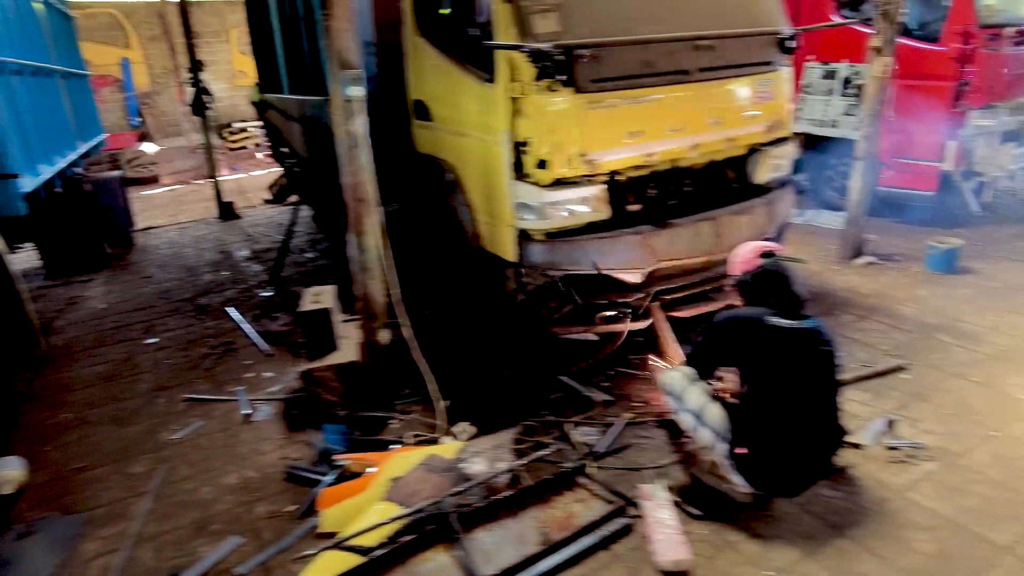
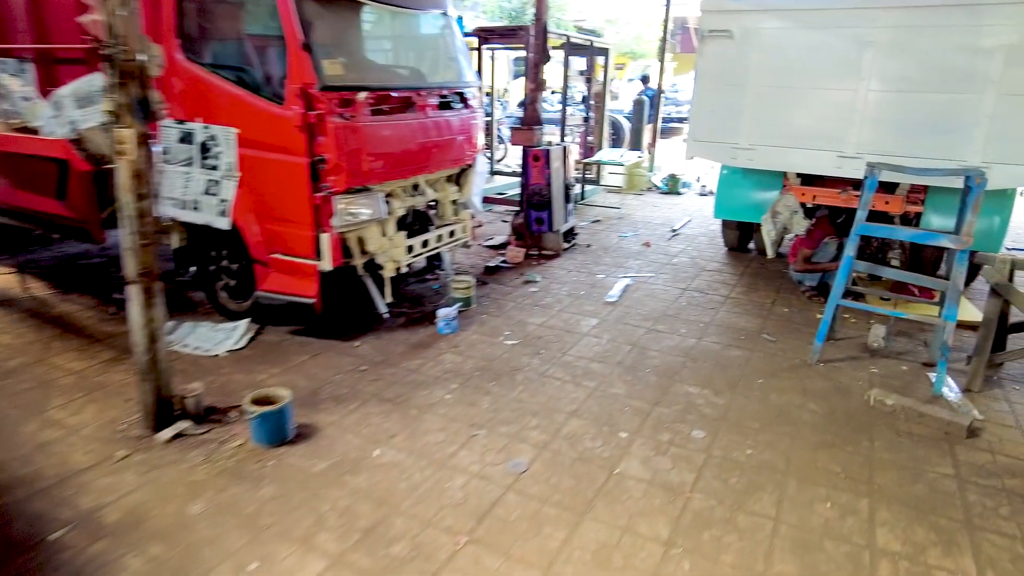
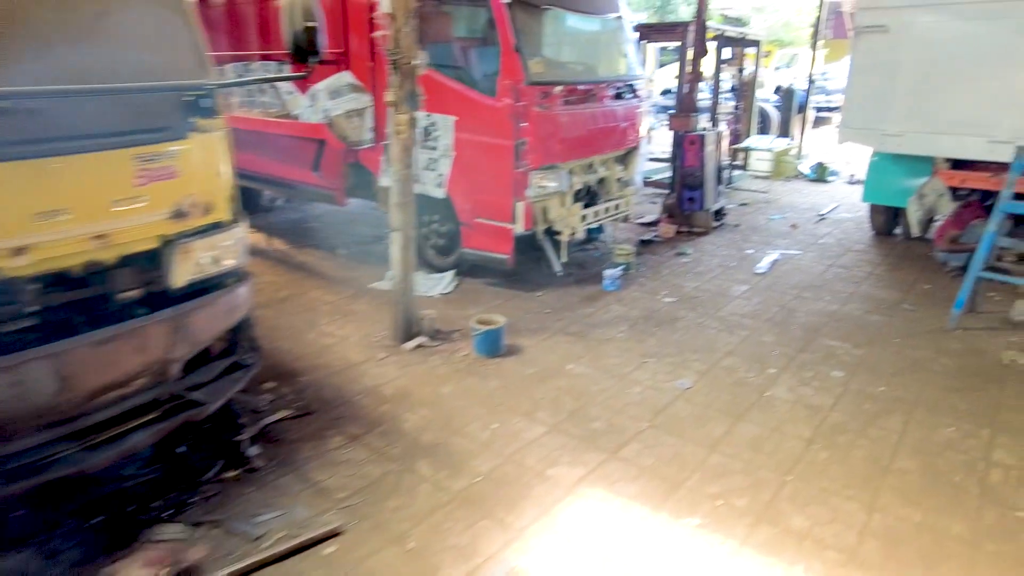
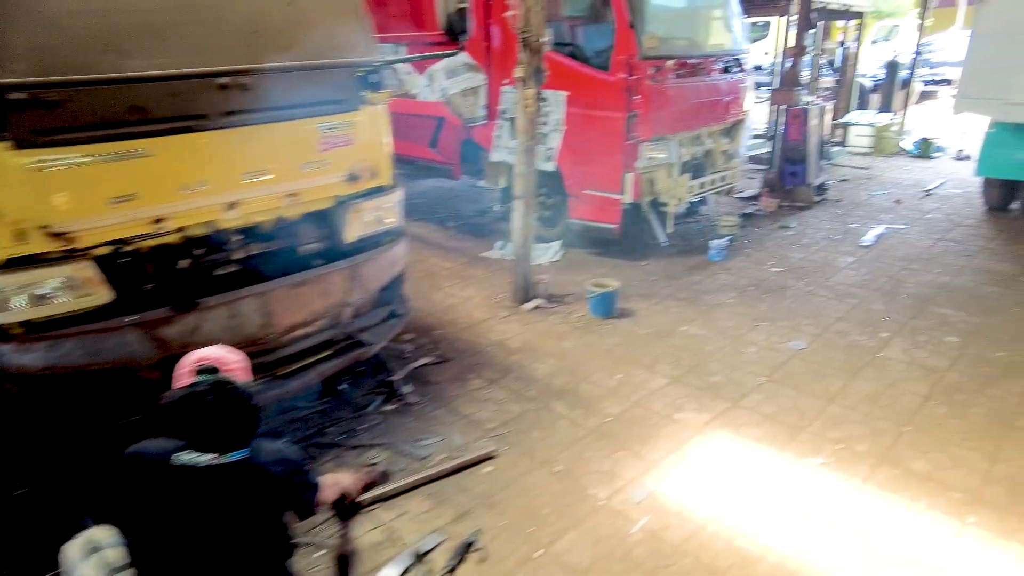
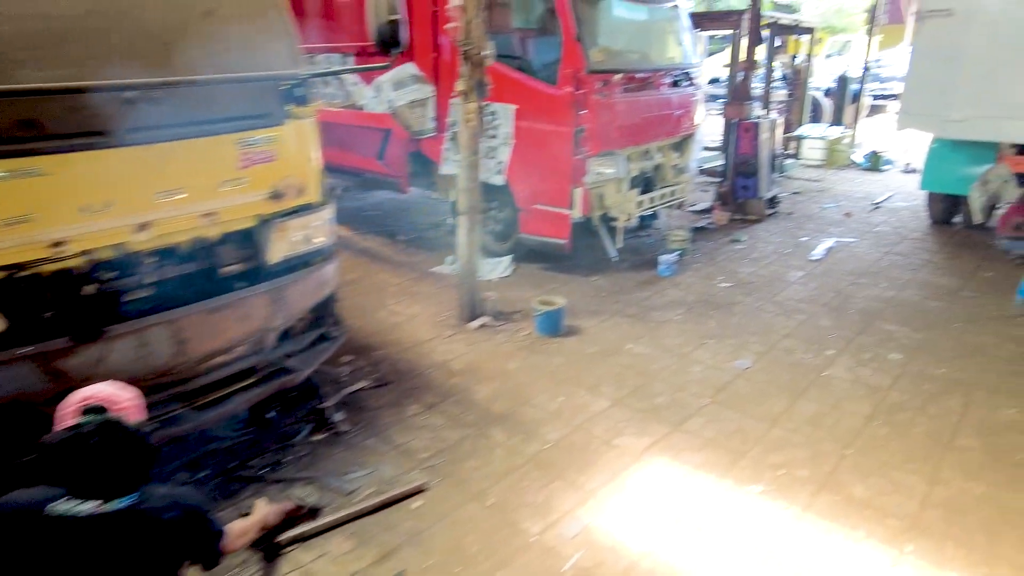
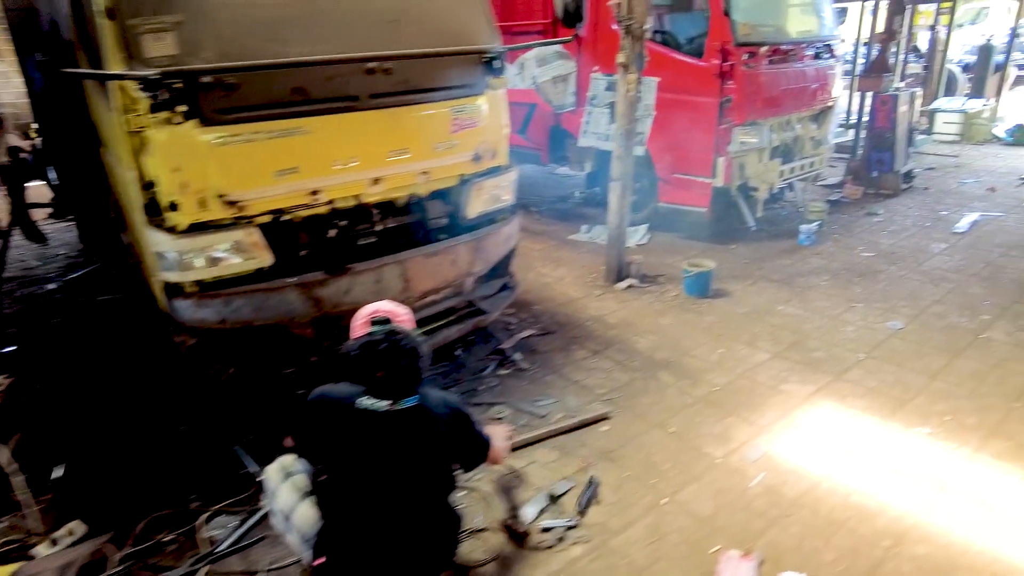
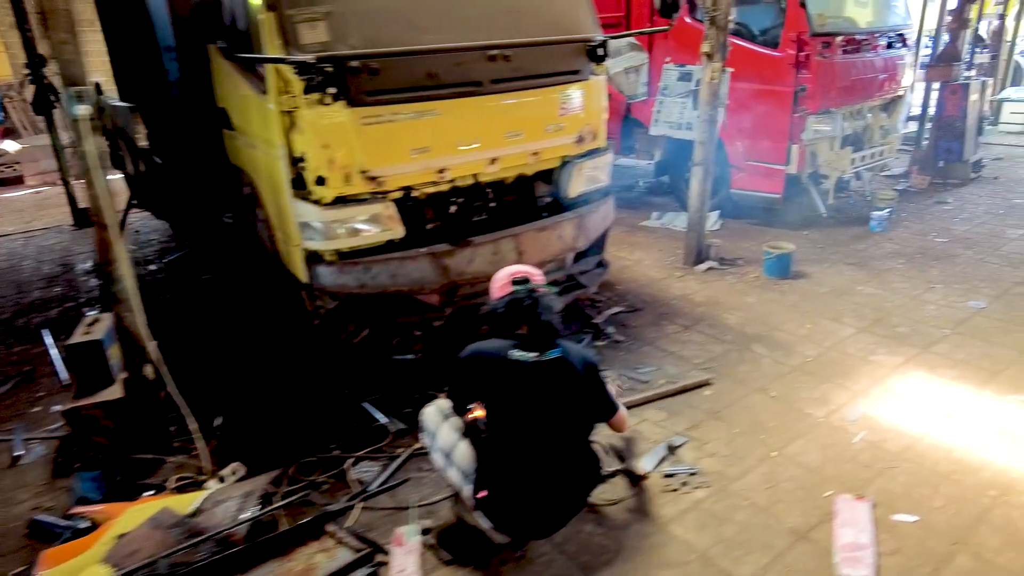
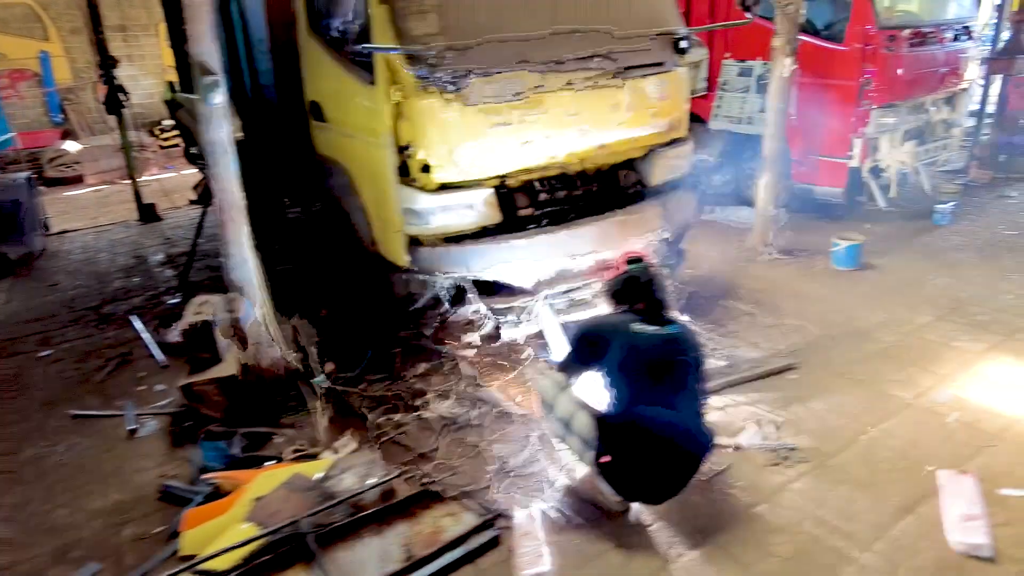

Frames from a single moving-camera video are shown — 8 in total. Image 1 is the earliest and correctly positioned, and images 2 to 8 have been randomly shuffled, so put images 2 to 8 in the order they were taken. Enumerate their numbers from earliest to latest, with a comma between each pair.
8, 7, 6, 4, 5, 3, 2
